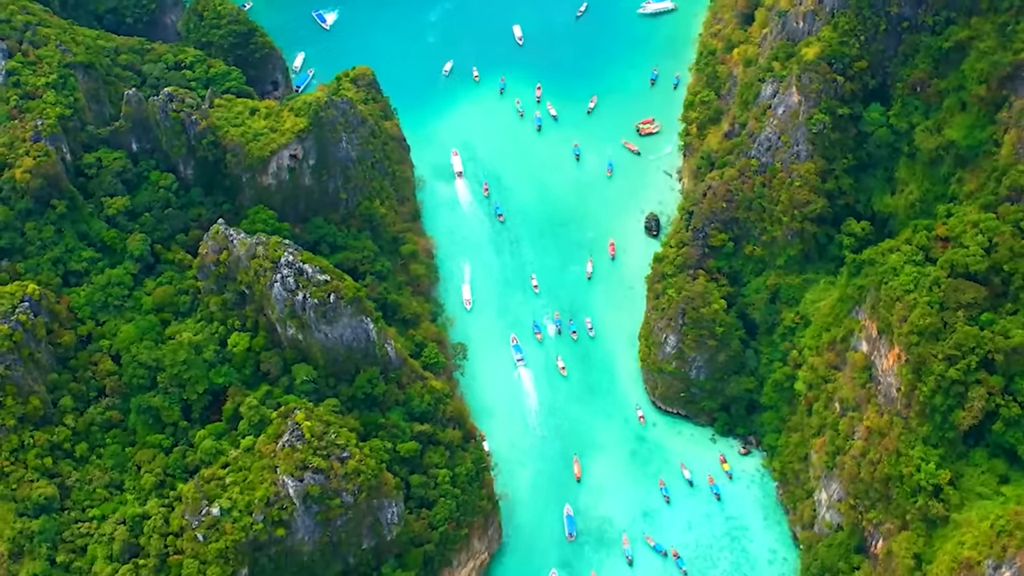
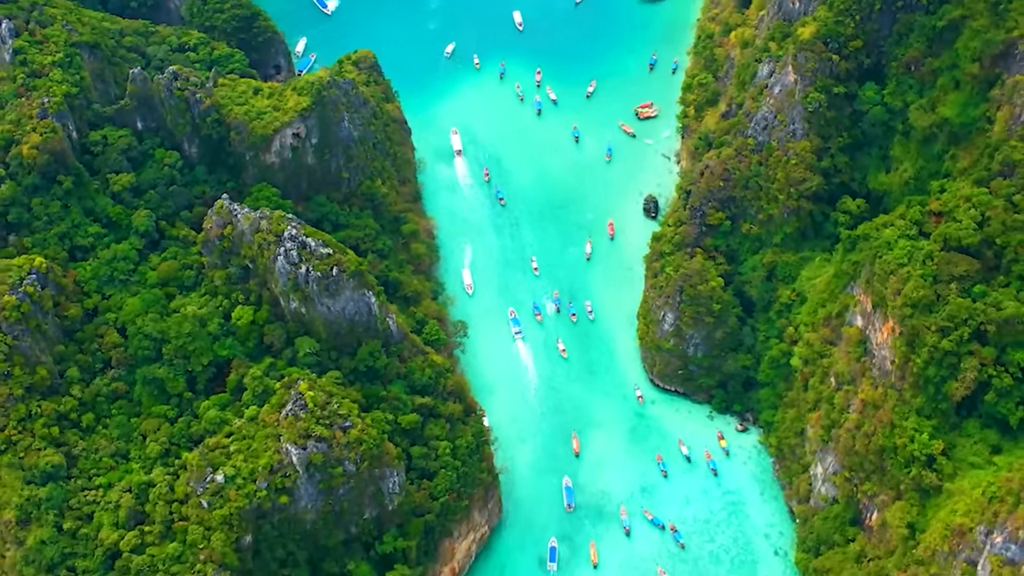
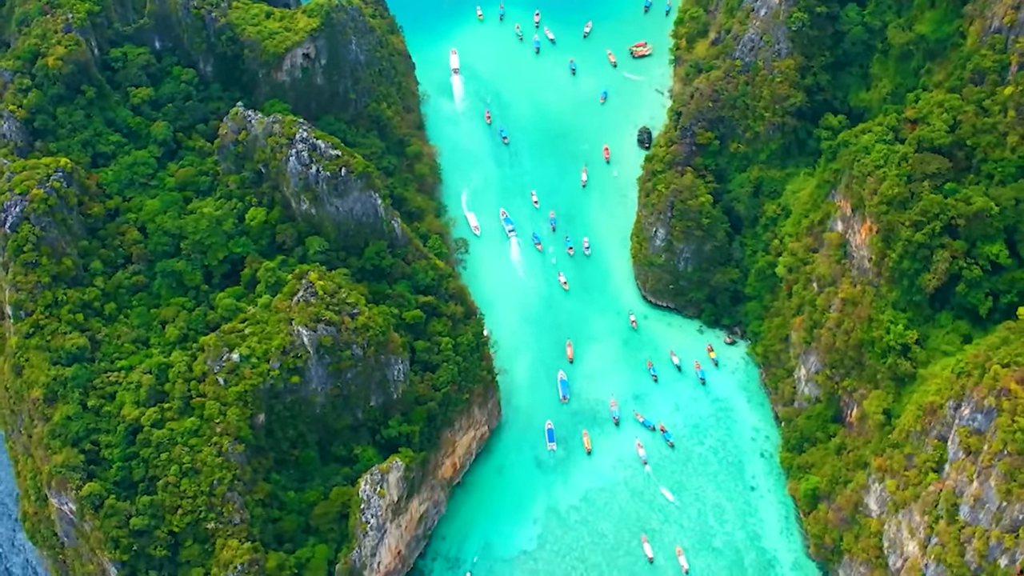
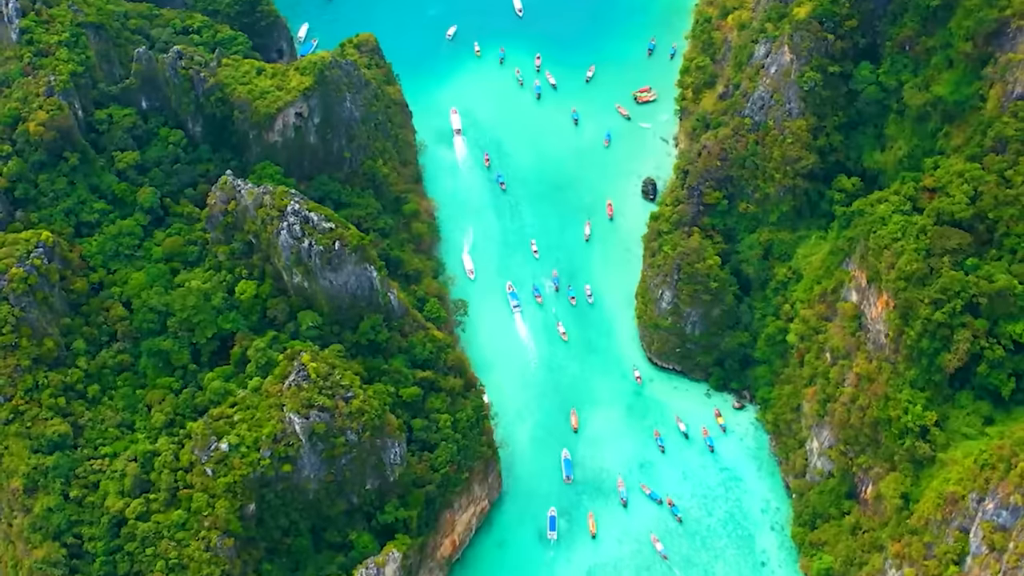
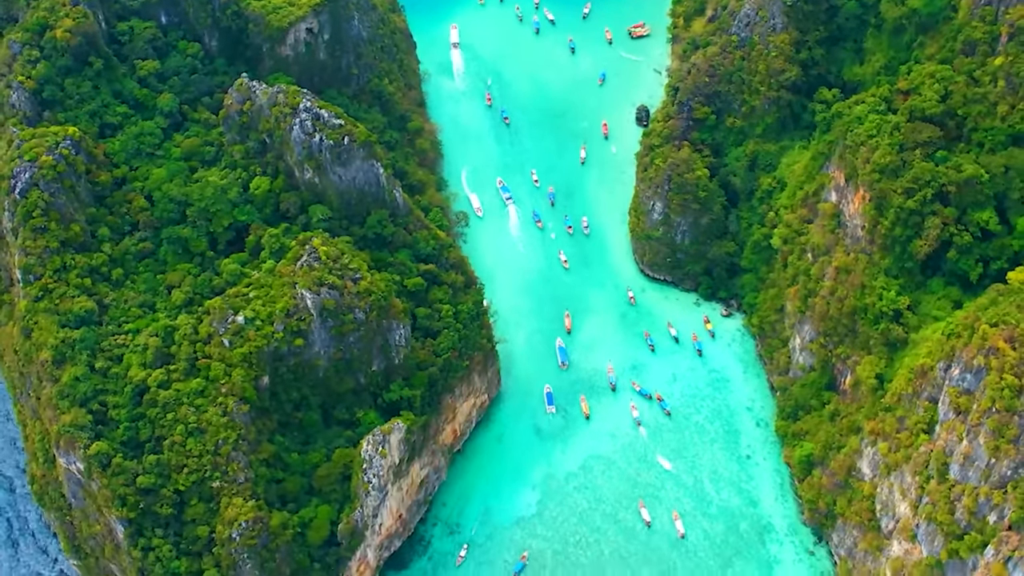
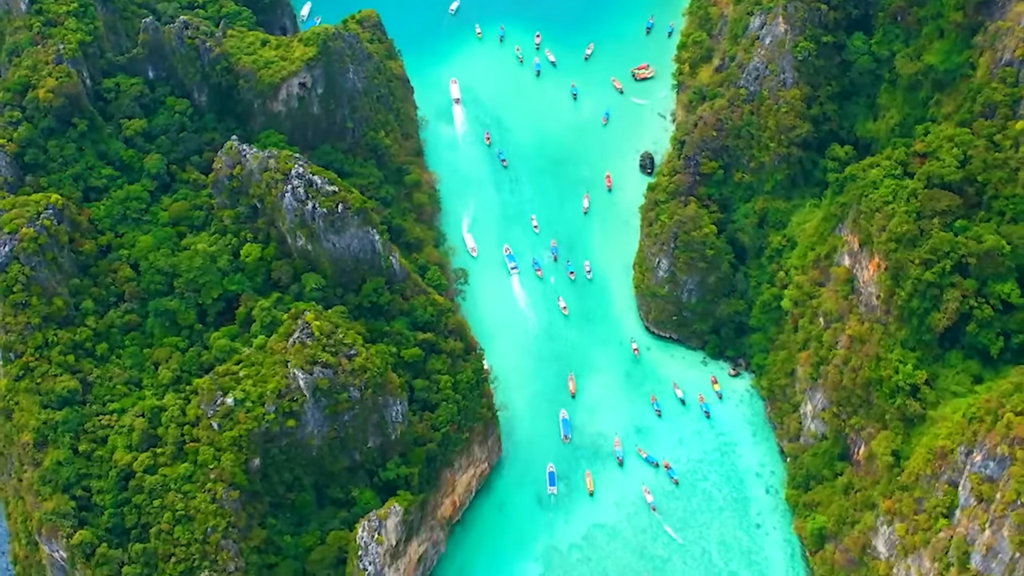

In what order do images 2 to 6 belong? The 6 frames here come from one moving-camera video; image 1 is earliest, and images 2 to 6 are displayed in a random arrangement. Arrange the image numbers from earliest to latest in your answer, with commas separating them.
2, 4, 6, 3, 5
